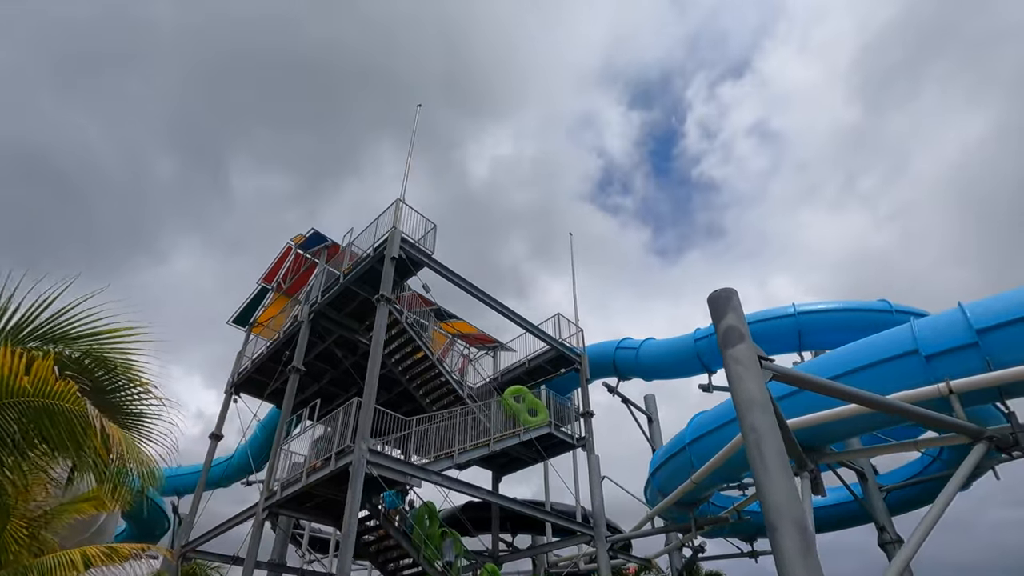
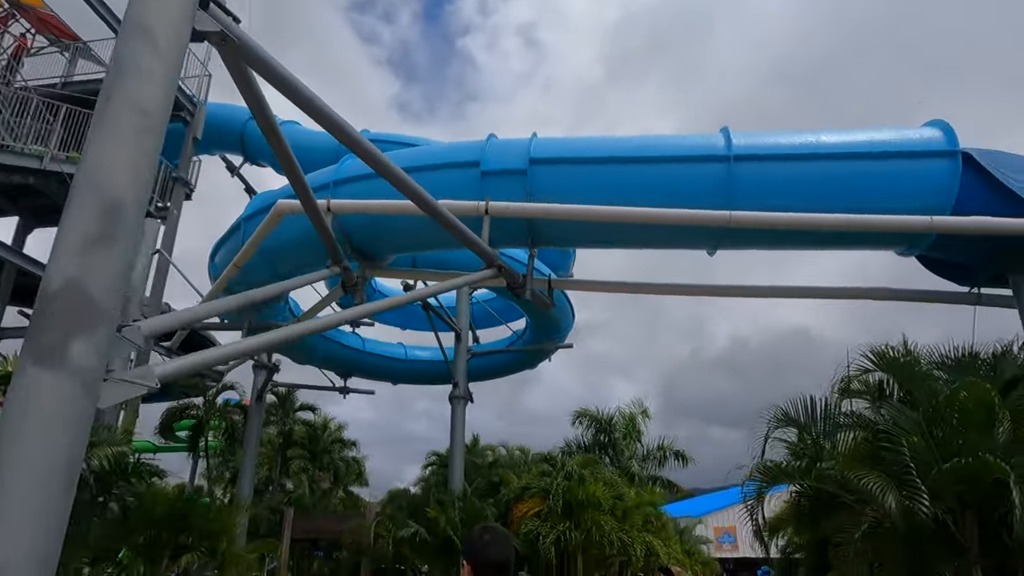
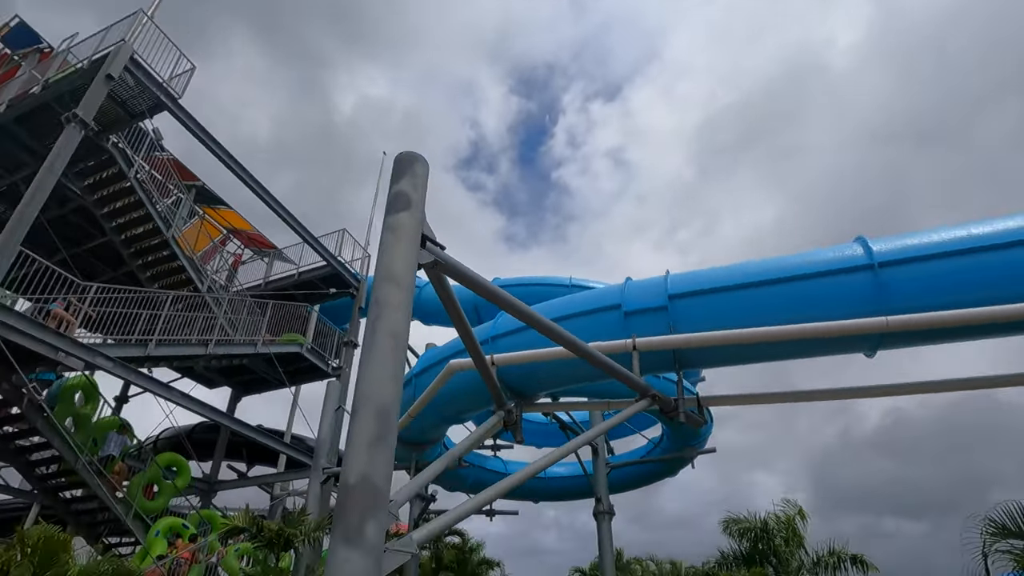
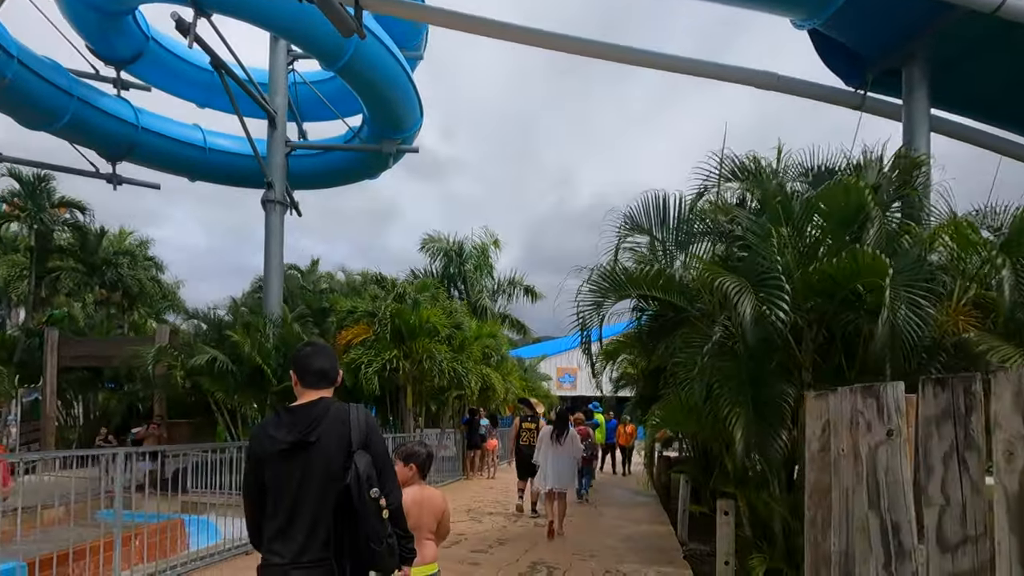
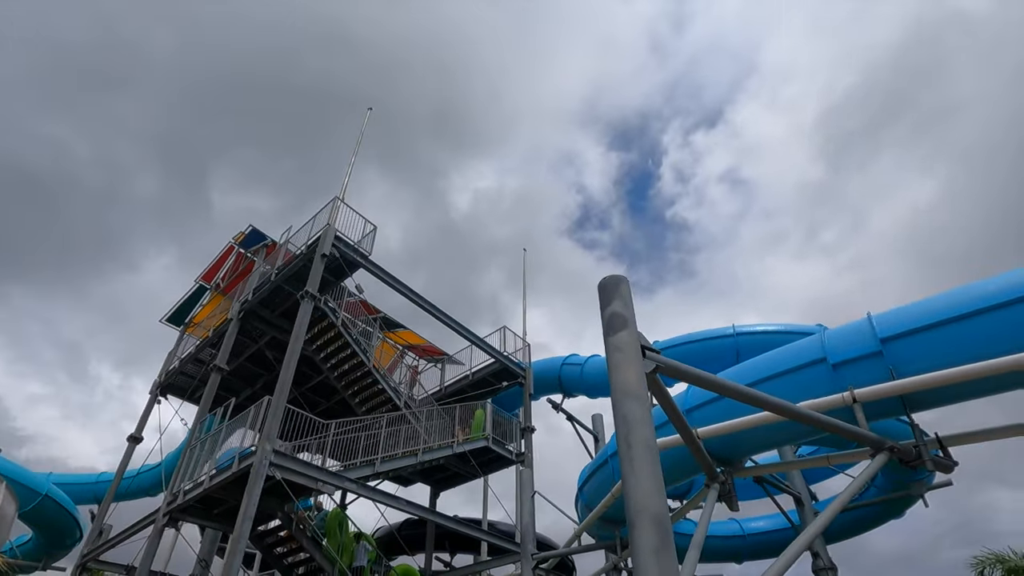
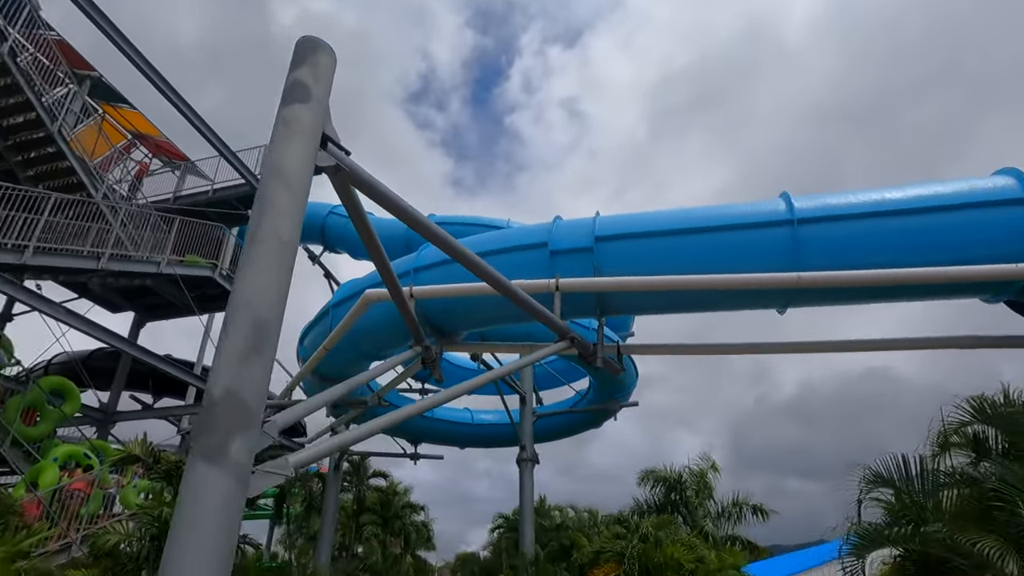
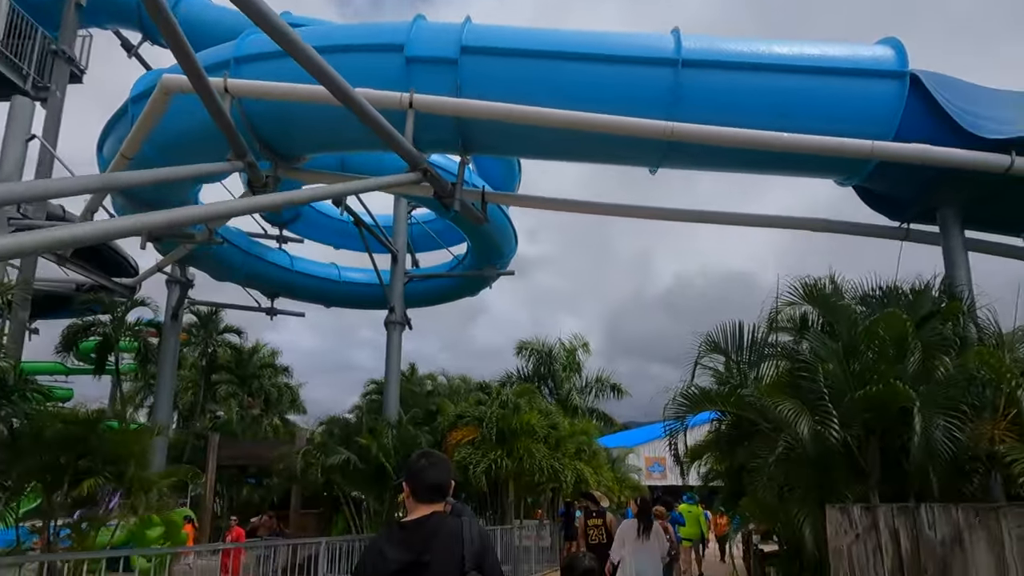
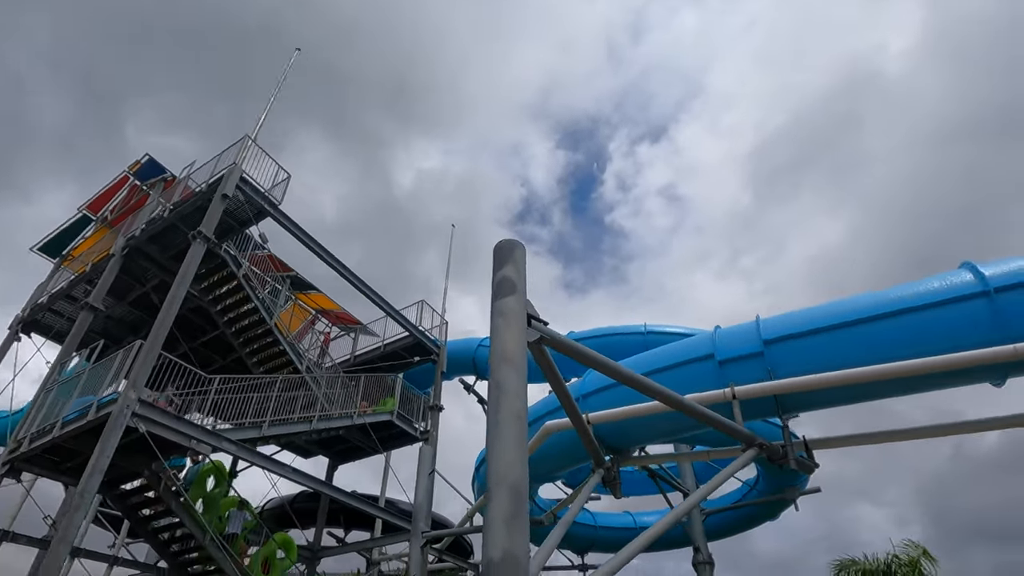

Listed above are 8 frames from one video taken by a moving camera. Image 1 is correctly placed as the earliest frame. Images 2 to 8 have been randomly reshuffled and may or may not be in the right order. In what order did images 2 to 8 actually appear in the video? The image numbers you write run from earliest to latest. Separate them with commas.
5, 8, 3, 6, 2, 7, 4
